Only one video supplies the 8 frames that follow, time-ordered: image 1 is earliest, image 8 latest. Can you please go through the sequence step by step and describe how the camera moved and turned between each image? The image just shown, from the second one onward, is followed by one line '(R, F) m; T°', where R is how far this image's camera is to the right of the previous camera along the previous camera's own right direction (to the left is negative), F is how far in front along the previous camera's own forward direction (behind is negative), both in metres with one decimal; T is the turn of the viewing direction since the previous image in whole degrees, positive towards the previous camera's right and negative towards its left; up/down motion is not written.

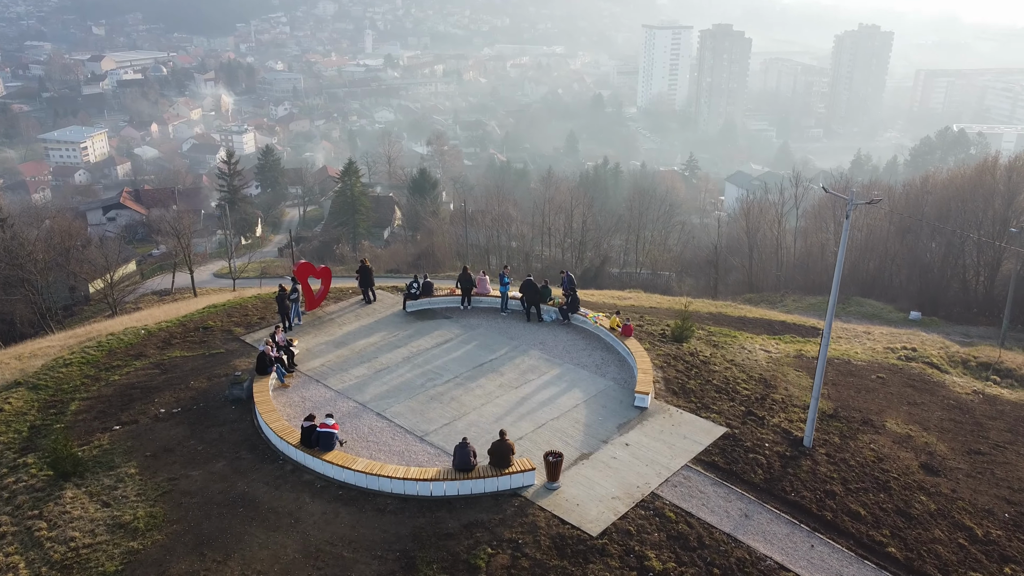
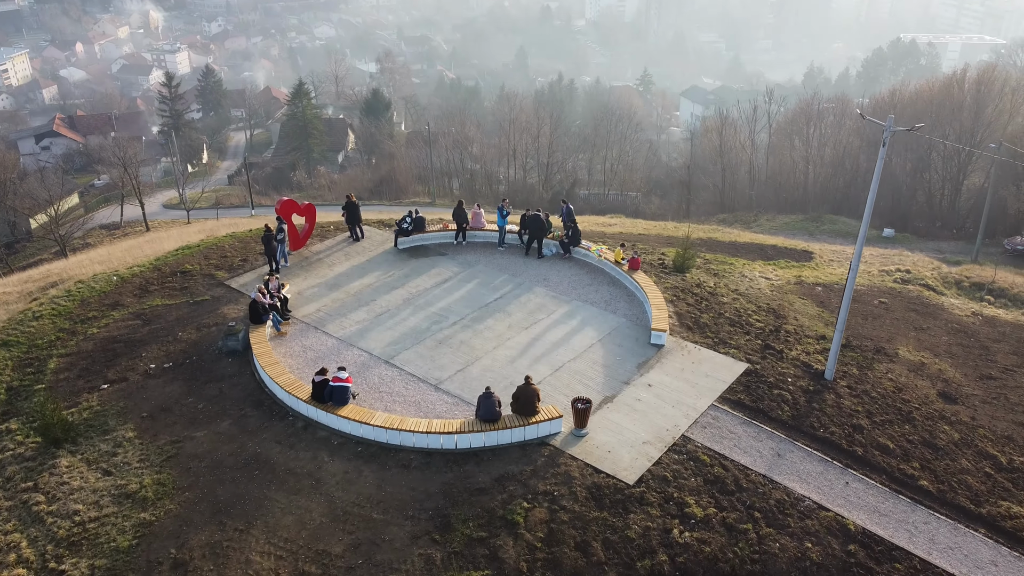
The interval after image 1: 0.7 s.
(-0.9, +0.7) m; +3°
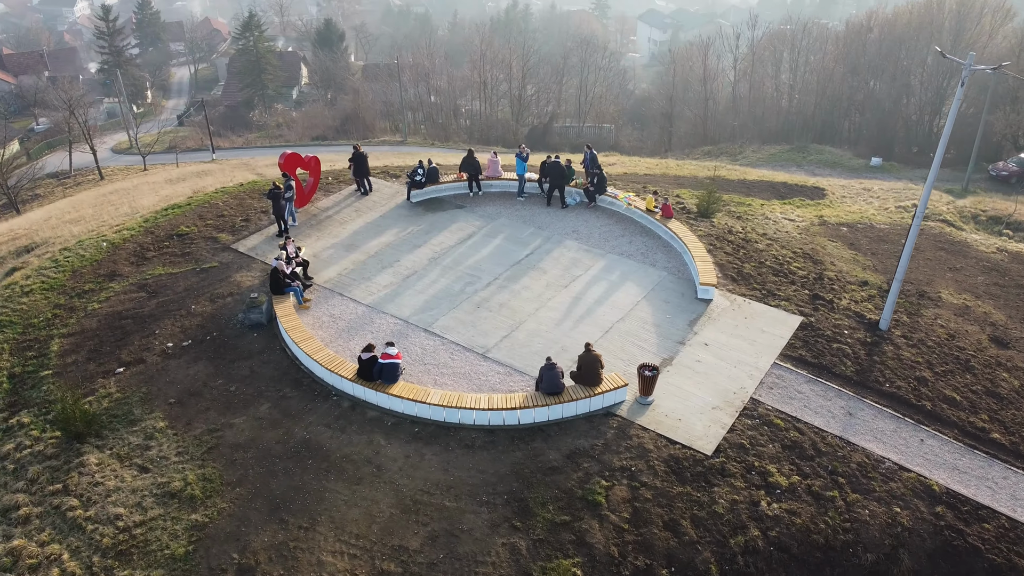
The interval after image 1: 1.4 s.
(-1.3, +0.8) m; +3°
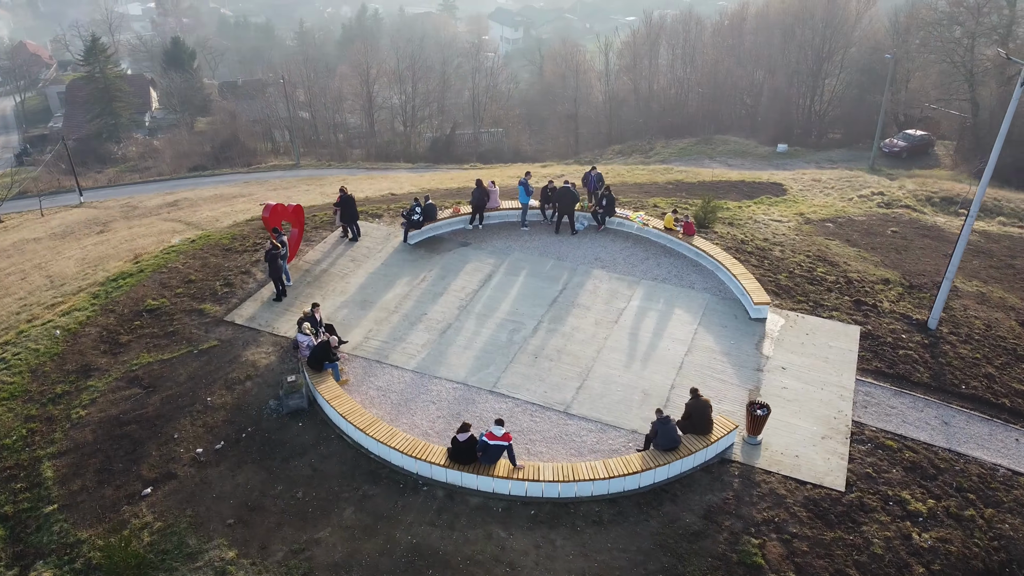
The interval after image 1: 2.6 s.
(-2.5, +1.1) m; +10°
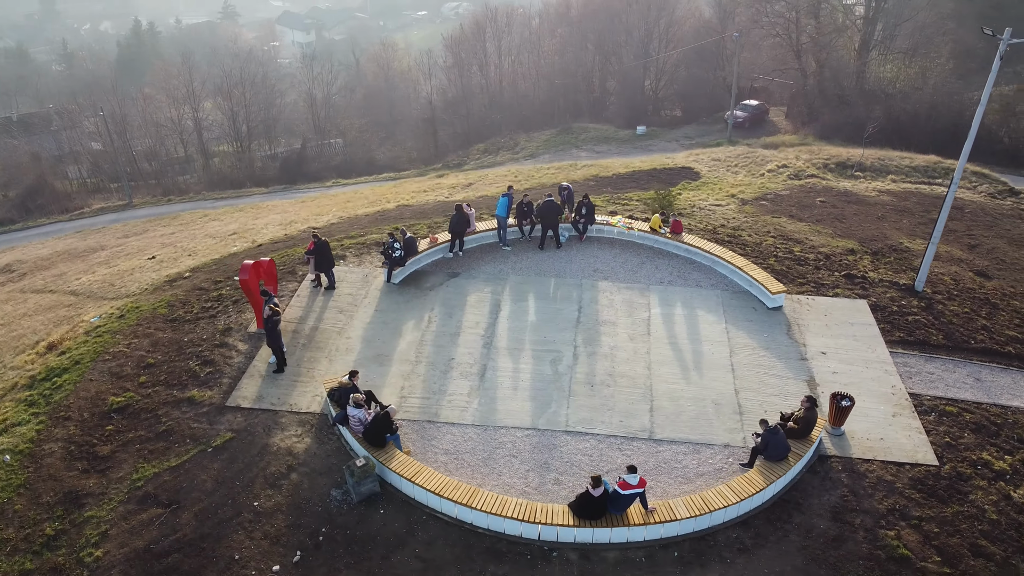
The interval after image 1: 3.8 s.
(-2.7, +1.0) m; +13°
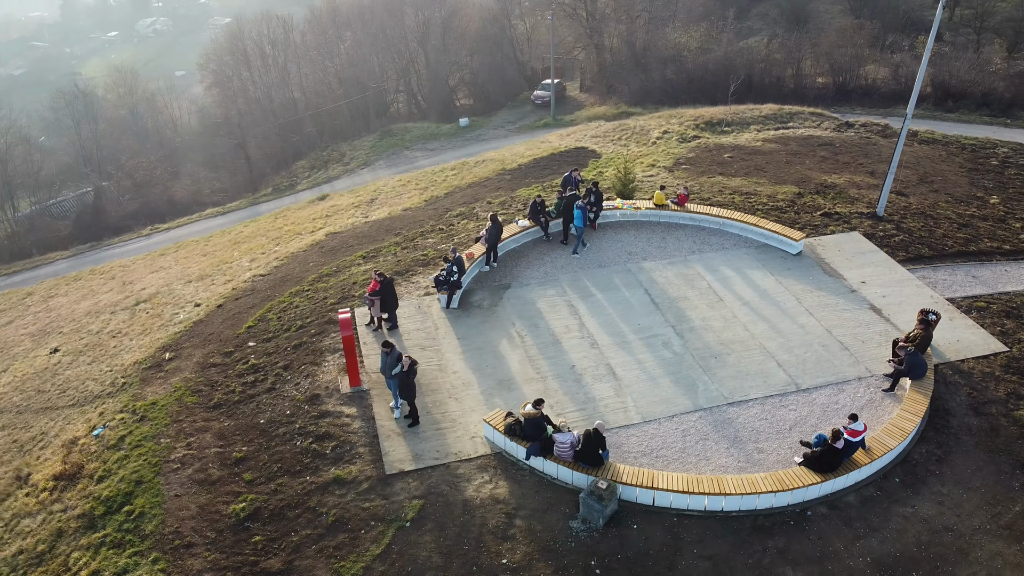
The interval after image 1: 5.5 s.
(-4.5, +0.9) m; +19°
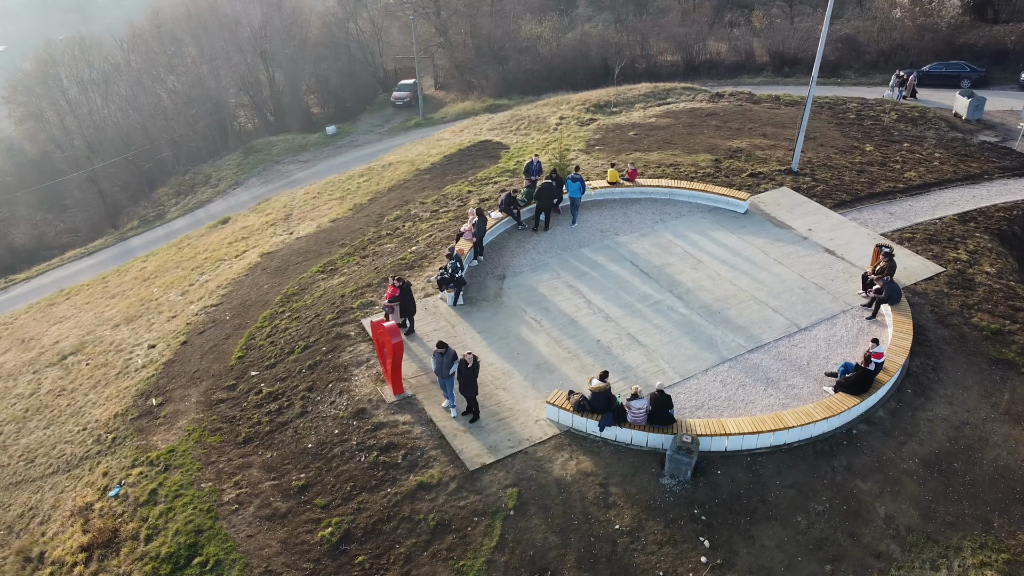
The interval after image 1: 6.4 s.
(-2.5, 0.0) m; +12°
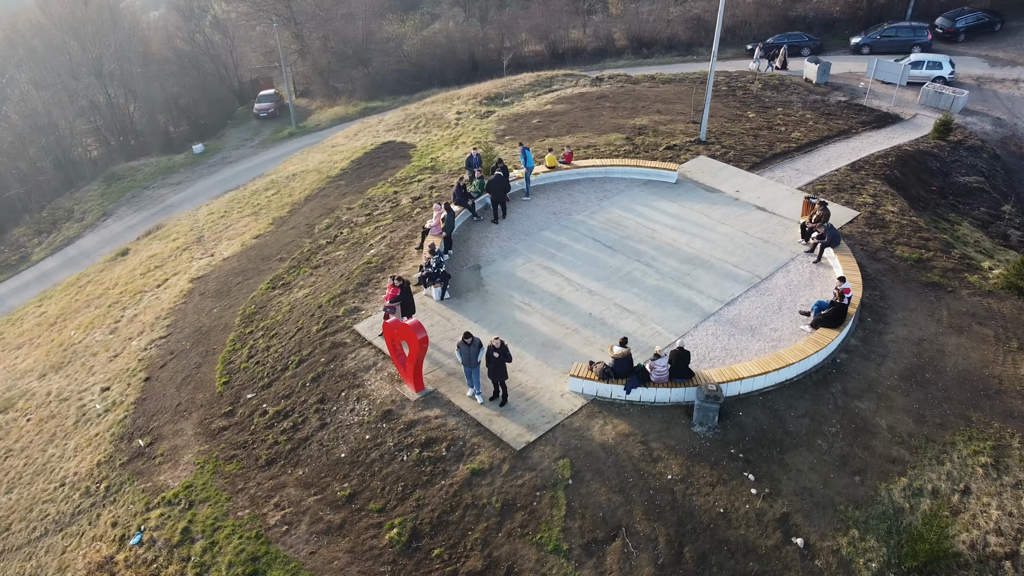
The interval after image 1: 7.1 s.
(-2.0, -0.1) m; +11°
